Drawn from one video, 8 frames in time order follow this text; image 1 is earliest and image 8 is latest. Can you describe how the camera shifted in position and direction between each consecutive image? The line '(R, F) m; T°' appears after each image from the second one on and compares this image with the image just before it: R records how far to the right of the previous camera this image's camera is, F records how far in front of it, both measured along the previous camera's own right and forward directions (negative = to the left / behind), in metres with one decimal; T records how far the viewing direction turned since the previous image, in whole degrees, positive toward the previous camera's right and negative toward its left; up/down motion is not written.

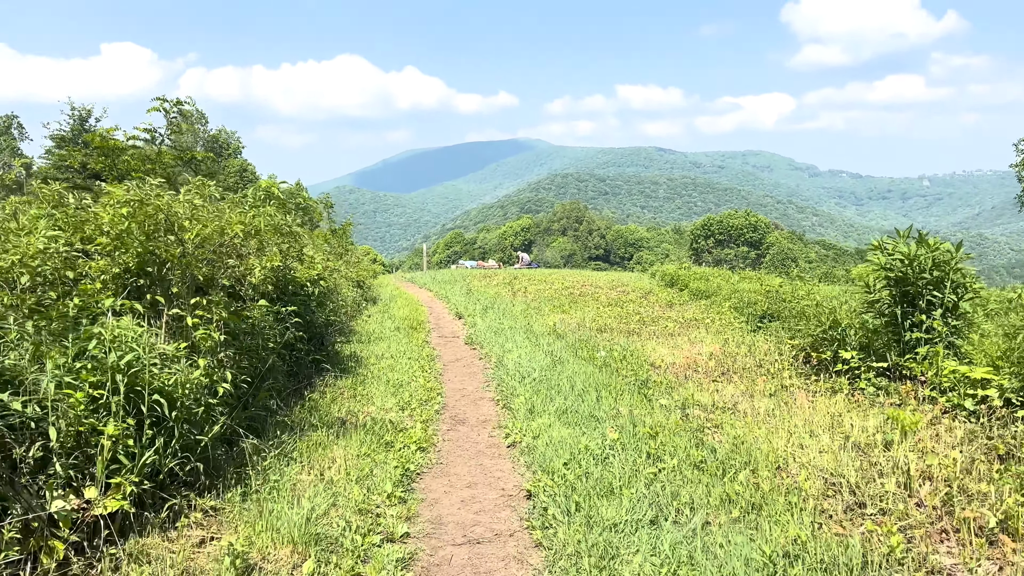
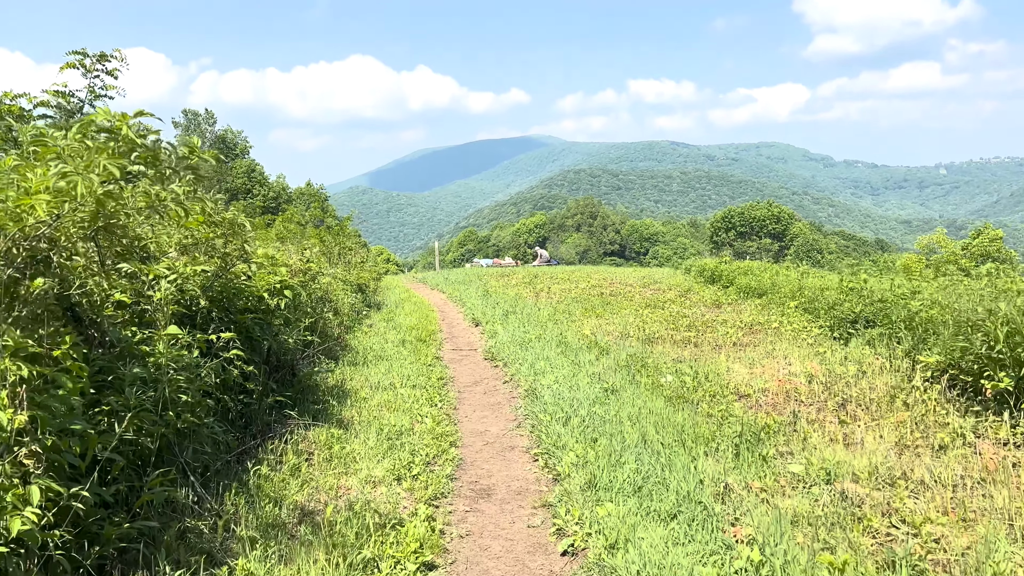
(-0.2, +2.2) m; -1°
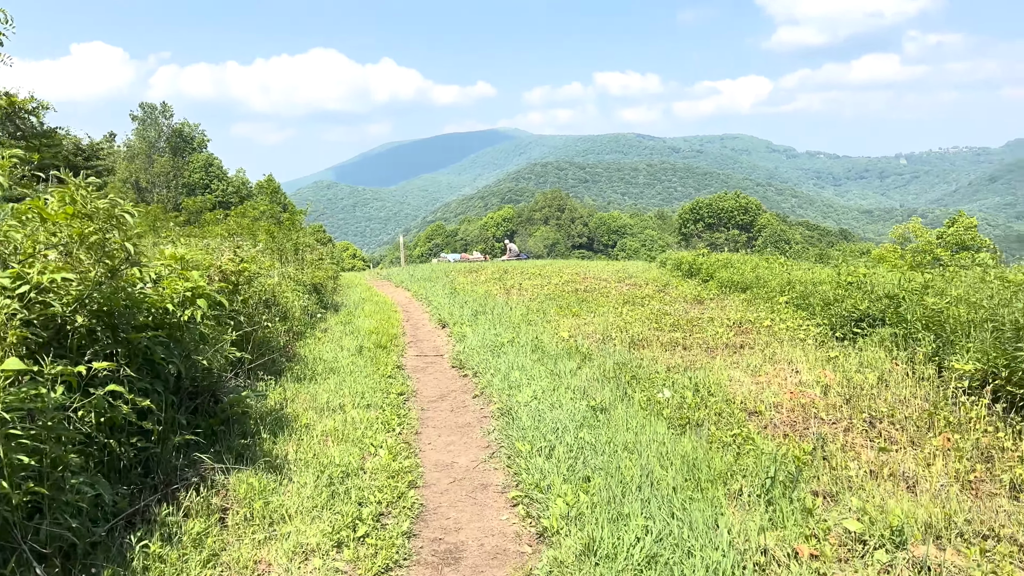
(0.0, +1.0) m; +2°
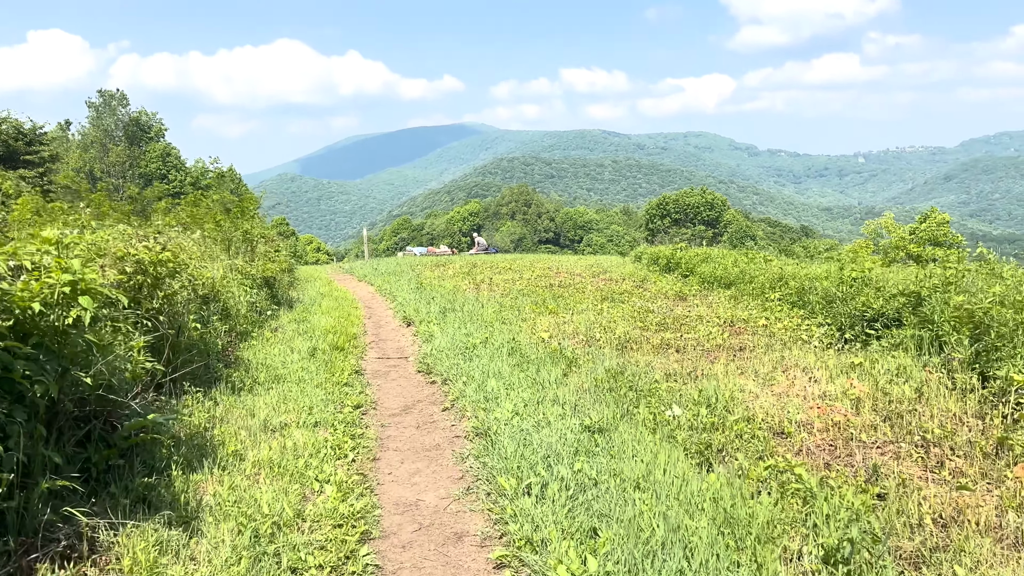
(-0.1, +1.0) m; +2°
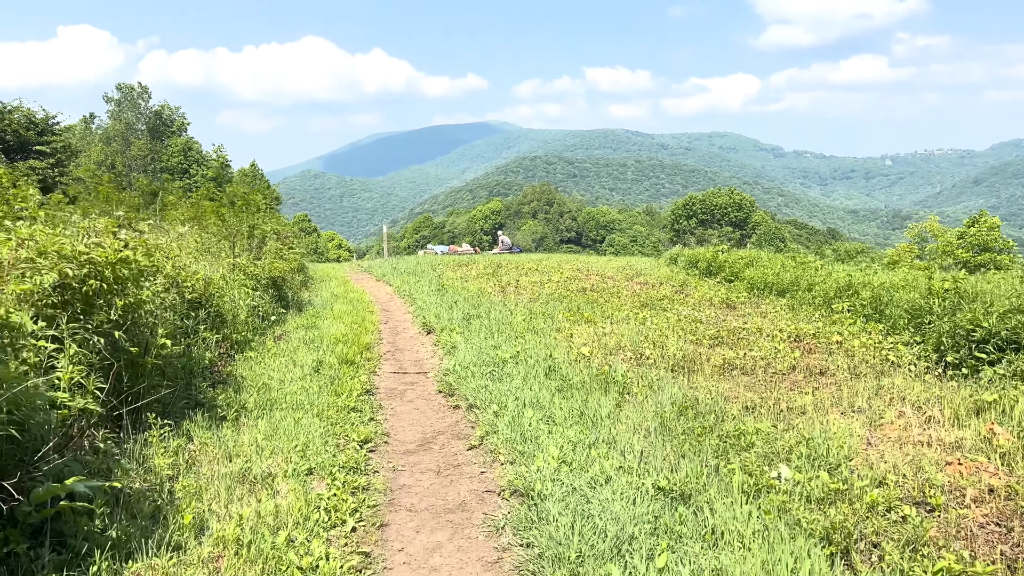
(-0.1, +1.1) m; -1°
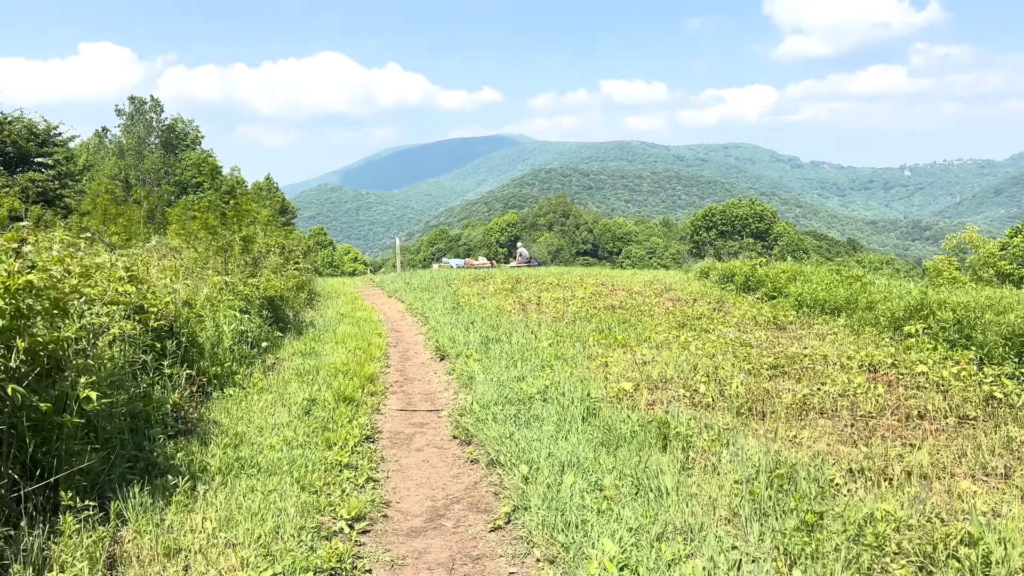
(-0.1, +1.1) m; -1°
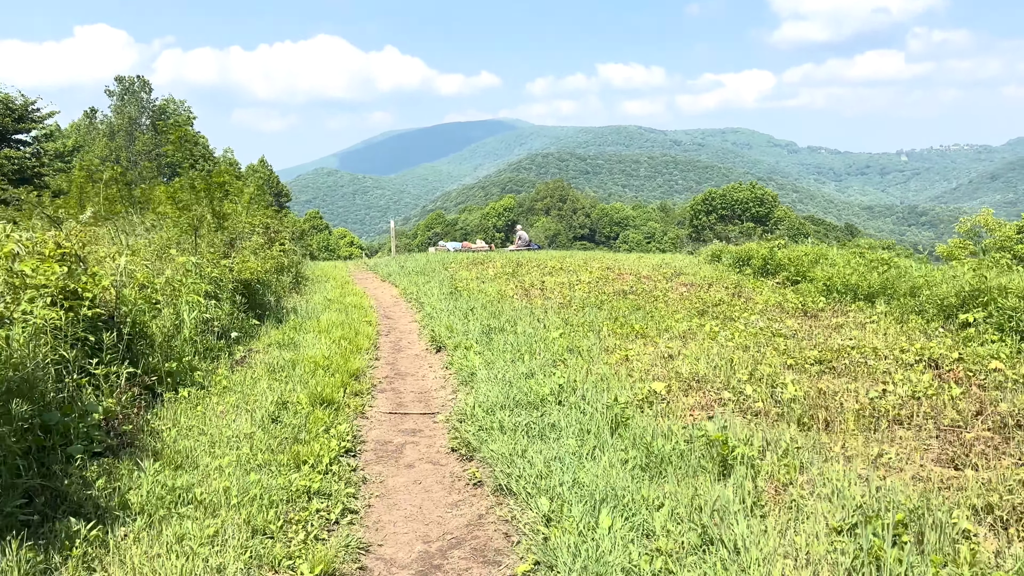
(-0.1, +1.0) m; 0°
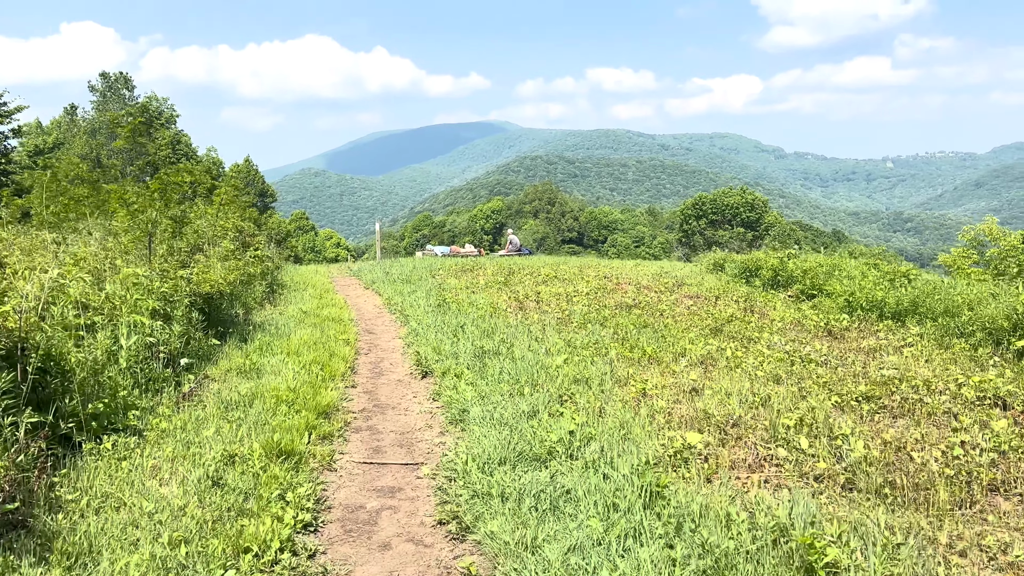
(-0.1, +1.0) m; +1°
